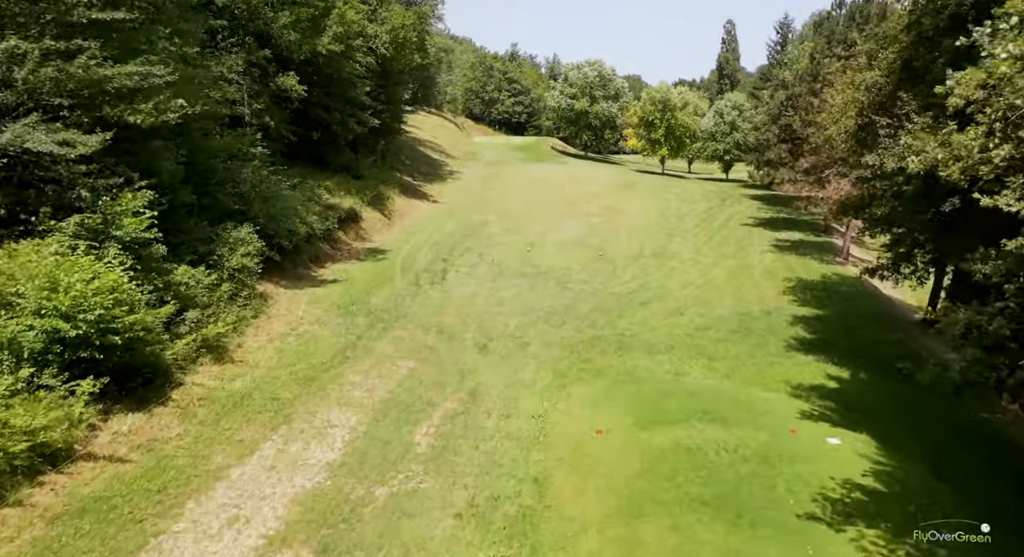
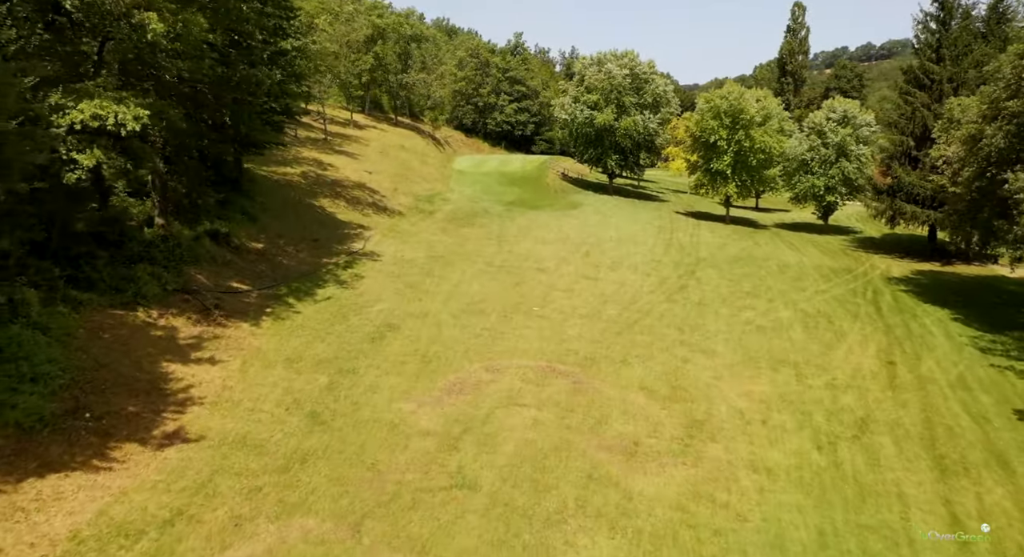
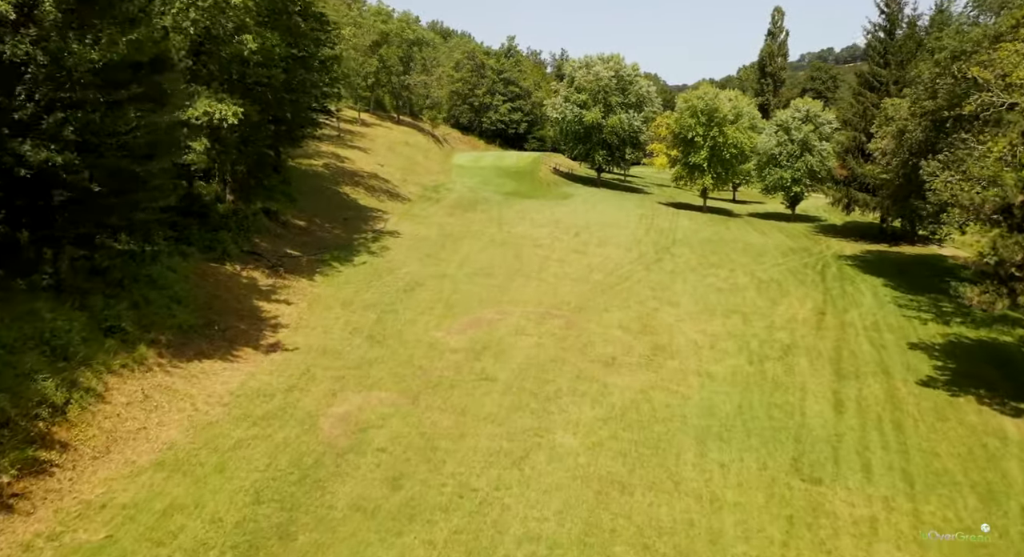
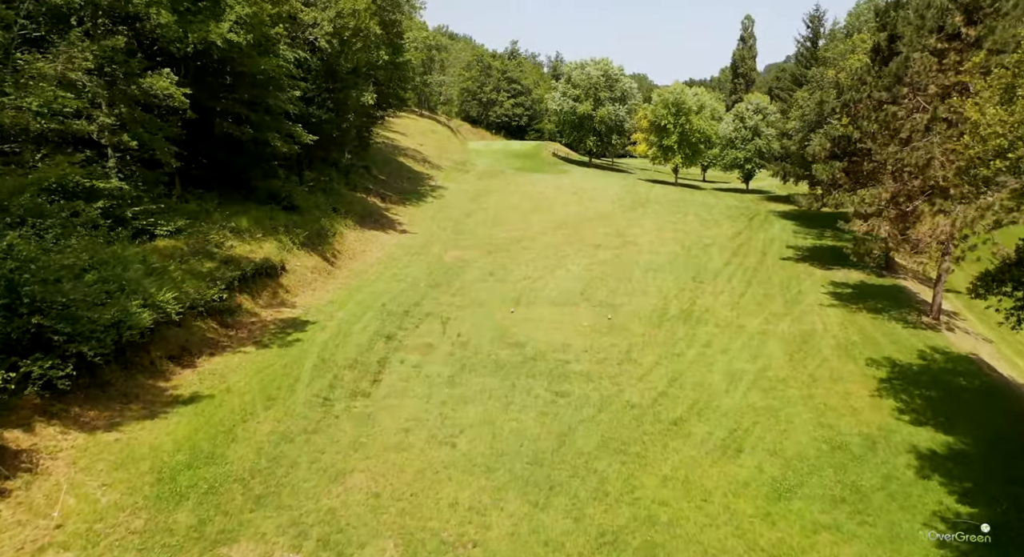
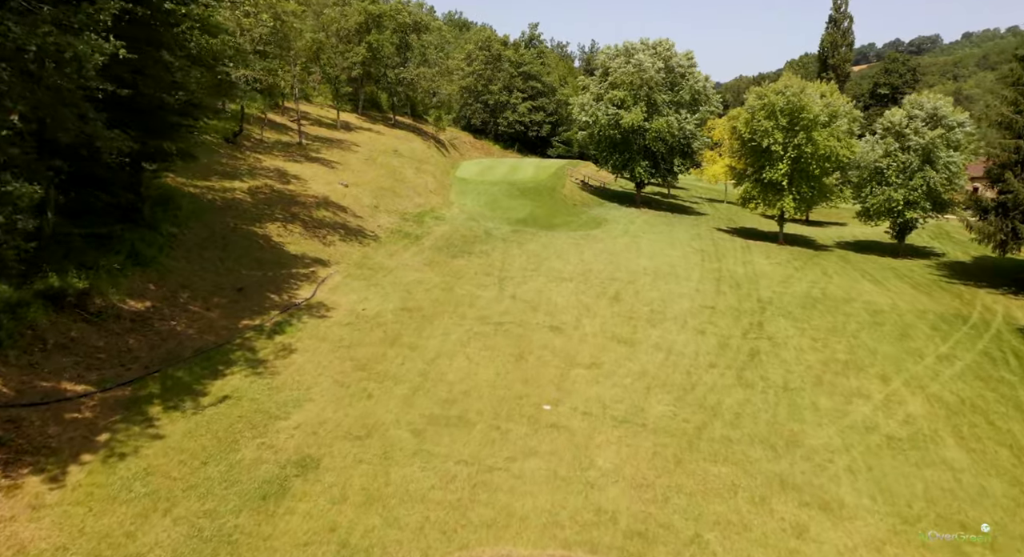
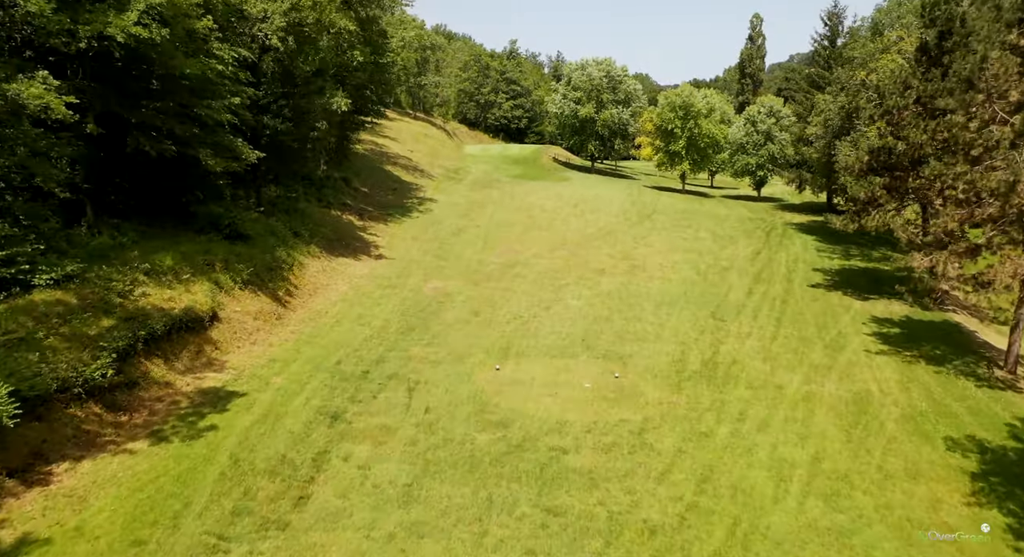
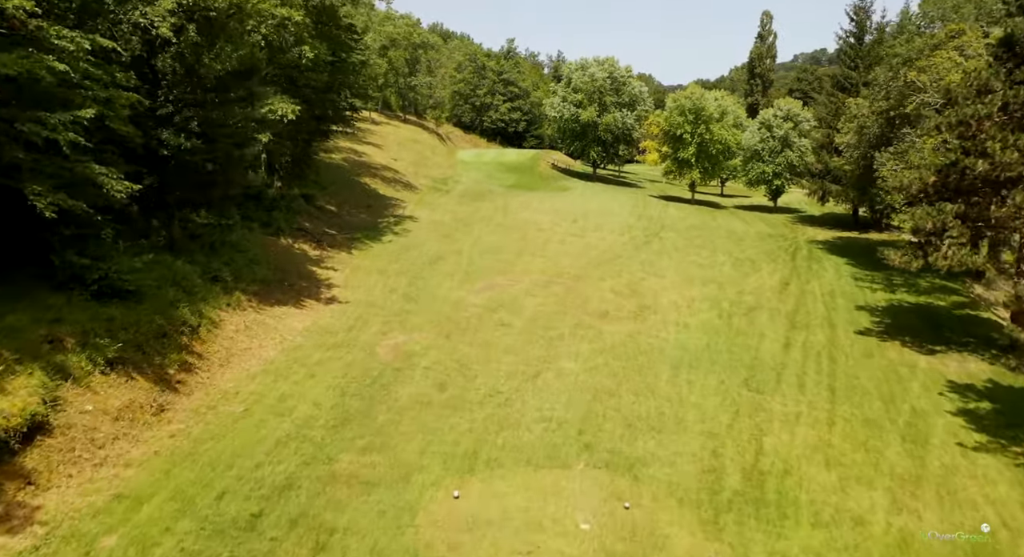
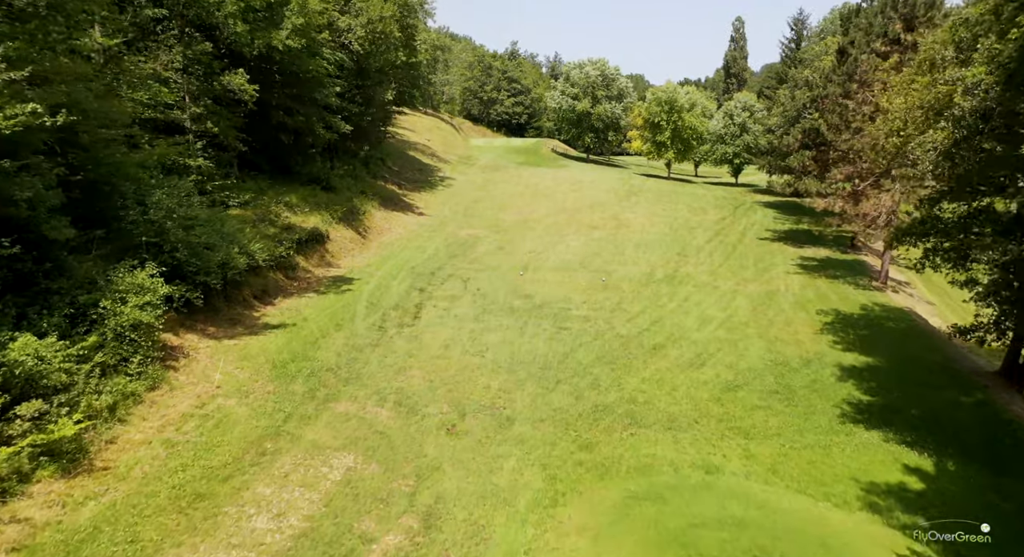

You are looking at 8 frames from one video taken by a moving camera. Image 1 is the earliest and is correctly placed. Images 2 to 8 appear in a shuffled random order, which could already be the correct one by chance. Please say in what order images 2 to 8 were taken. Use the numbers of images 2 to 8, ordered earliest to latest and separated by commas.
8, 4, 6, 7, 3, 2, 5
